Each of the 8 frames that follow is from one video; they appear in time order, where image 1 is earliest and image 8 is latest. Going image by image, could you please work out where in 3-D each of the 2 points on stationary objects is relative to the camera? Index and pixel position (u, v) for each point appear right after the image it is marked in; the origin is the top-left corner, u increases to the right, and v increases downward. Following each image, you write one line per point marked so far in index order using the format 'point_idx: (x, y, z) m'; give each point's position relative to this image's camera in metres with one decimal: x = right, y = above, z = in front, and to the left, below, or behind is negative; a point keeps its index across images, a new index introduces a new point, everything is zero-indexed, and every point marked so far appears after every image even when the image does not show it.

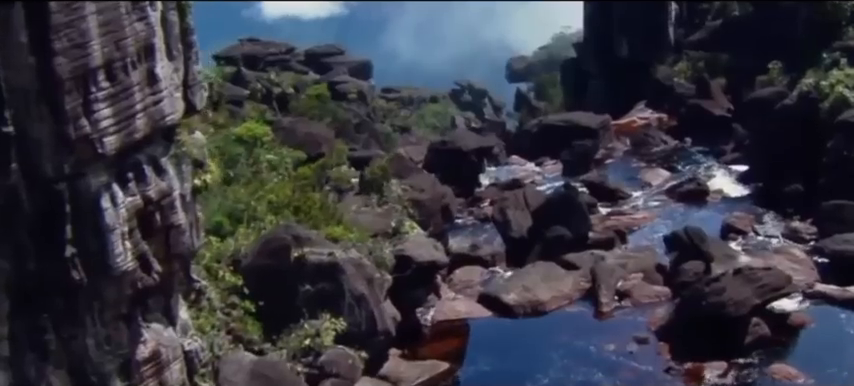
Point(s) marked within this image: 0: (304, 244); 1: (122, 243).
0: (-2.2, -0.9, +17.5) m
1: (-4.2, -0.7, +13.4) m
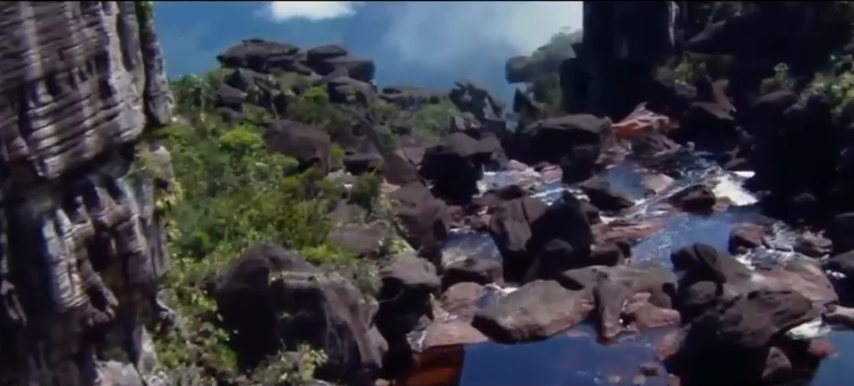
0: (-2.3, -1.2, +16.2) m
1: (-4.4, -1.0, +12.1) m
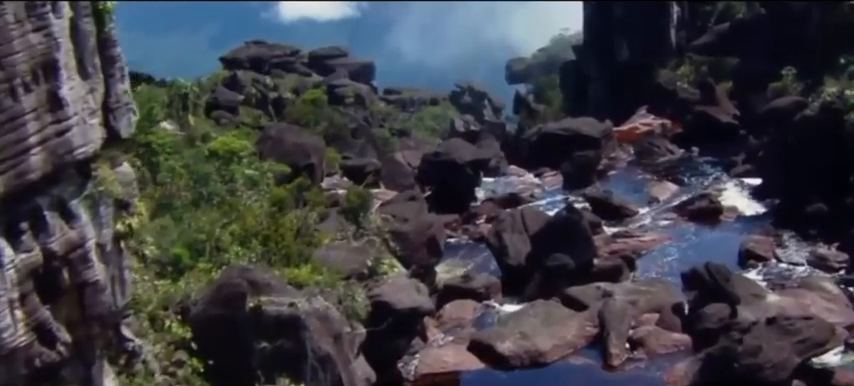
0: (-2.5, -1.5, +14.9) m
1: (-4.5, -1.3, +10.9) m
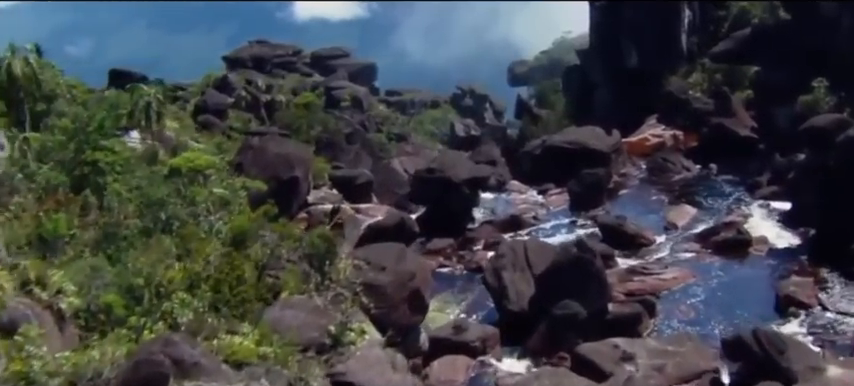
0: (-2.8, -2.1, +11.6) m
1: (-4.8, -1.9, +7.6) m
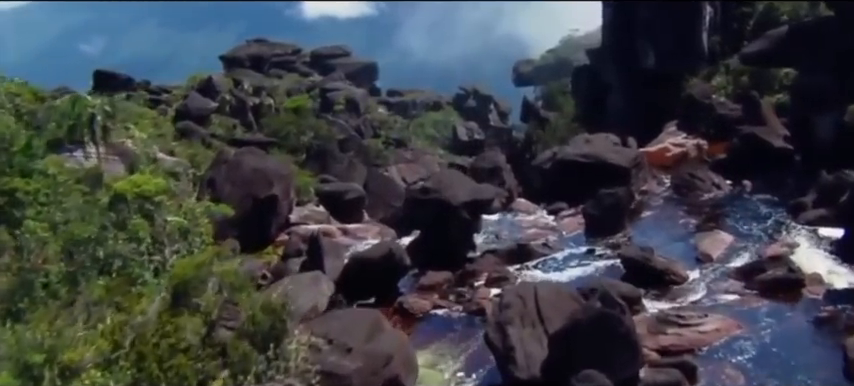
0: (-3.0, -2.7, +7.8) m
1: (-5.1, -2.5, +3.7) m
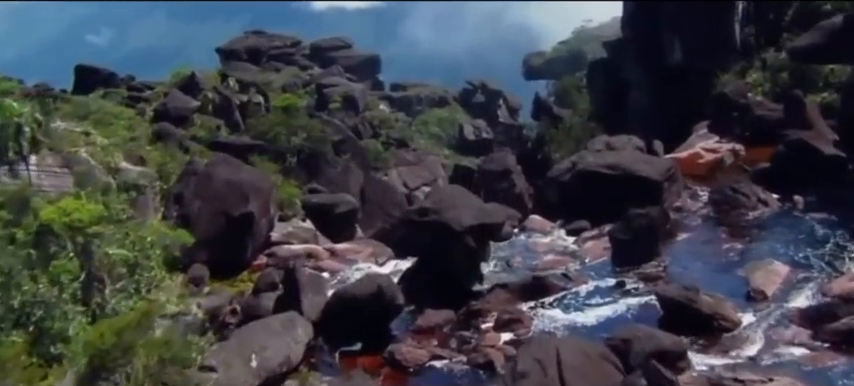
0: (-3.2, -3.4, +4.0) m
1: (-5.3, -3.2, -0.1) m
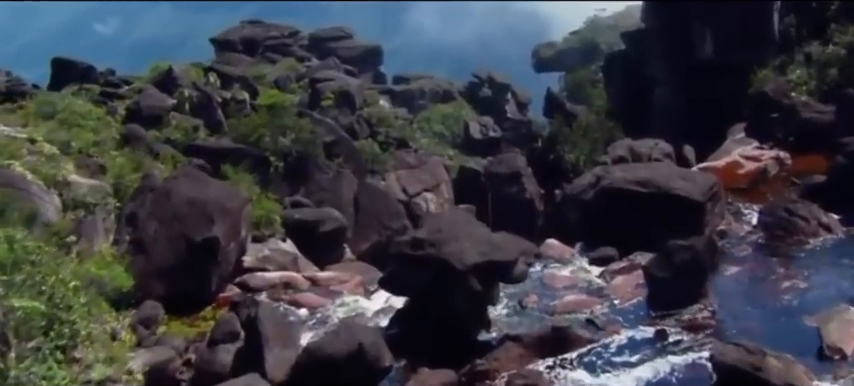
0: (-3.4, -4.0, +0.2) m
1: (-5.5, -3.9, -3.9) m
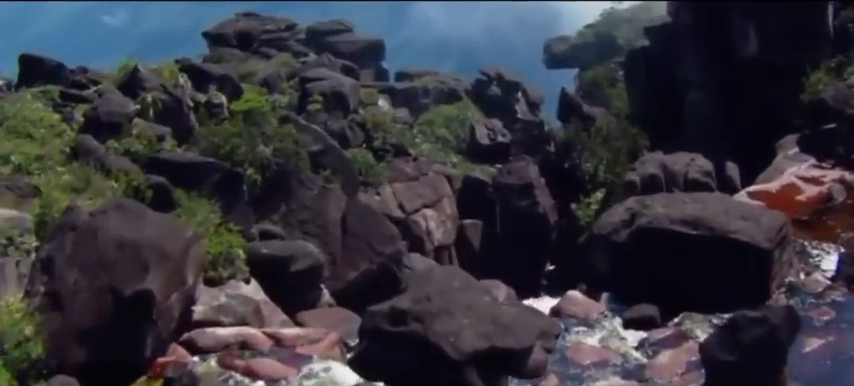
0: (-3.8, -4.9, -4.2) m
1: (-5.9, -4.8, -8.2) m
